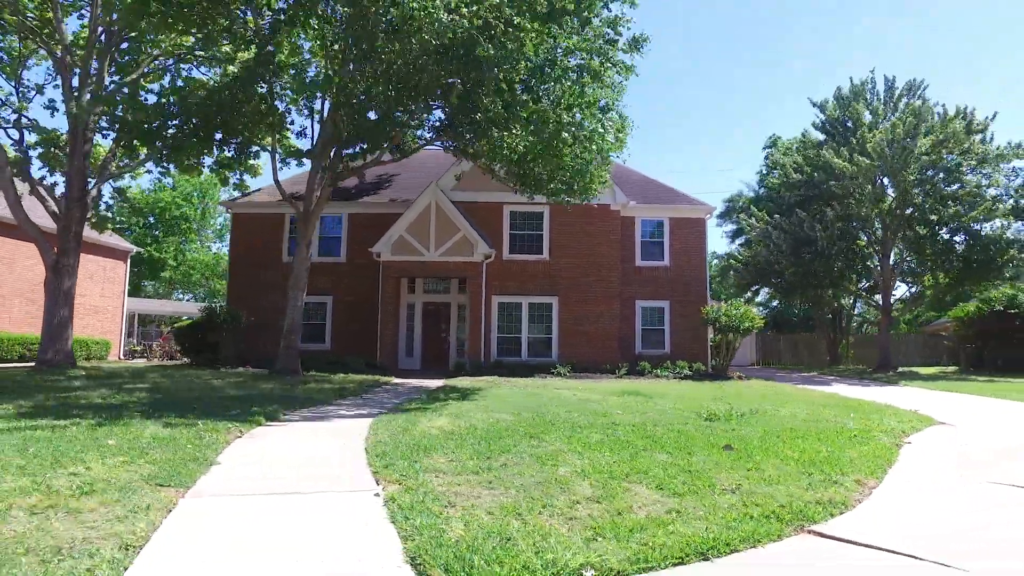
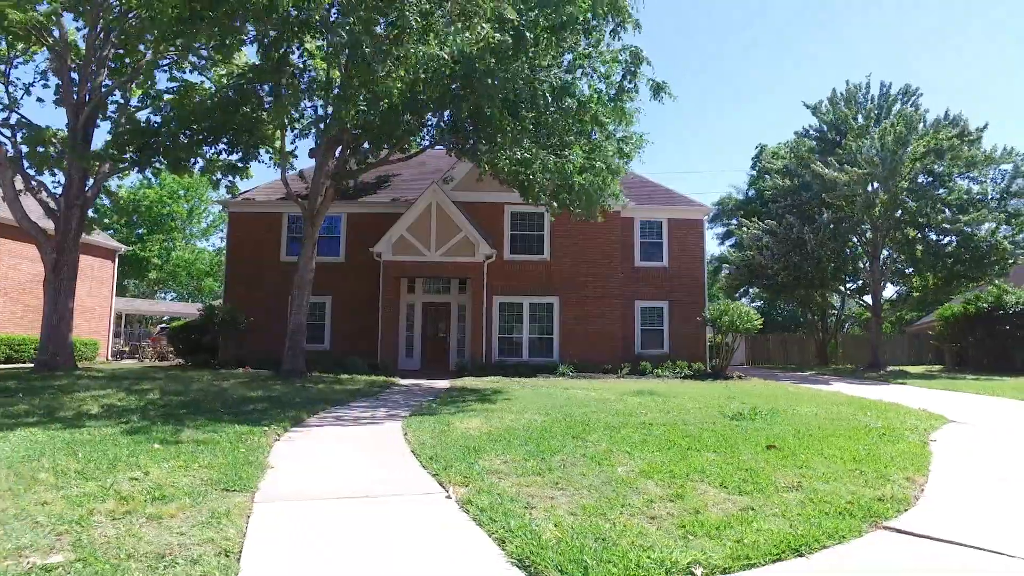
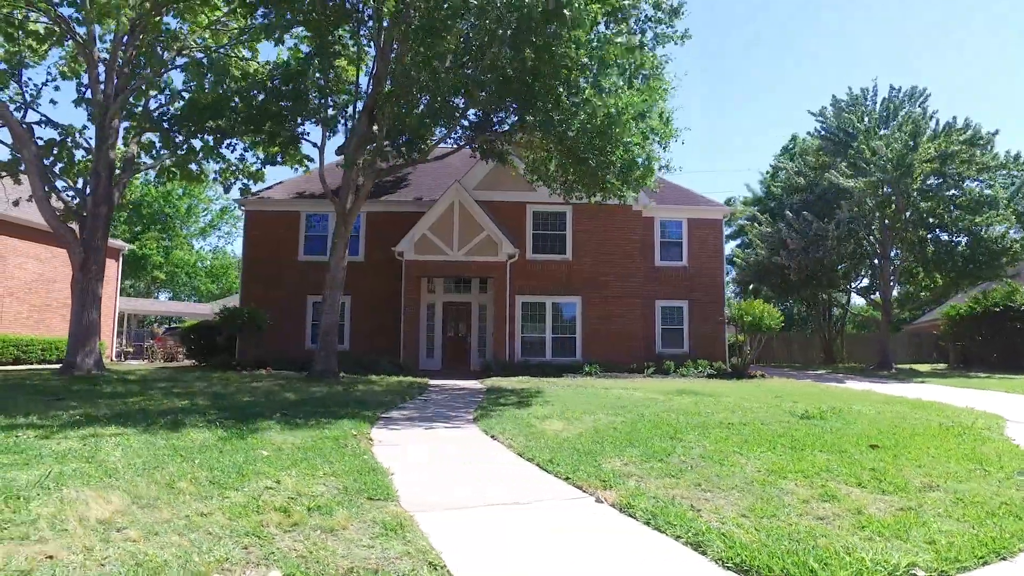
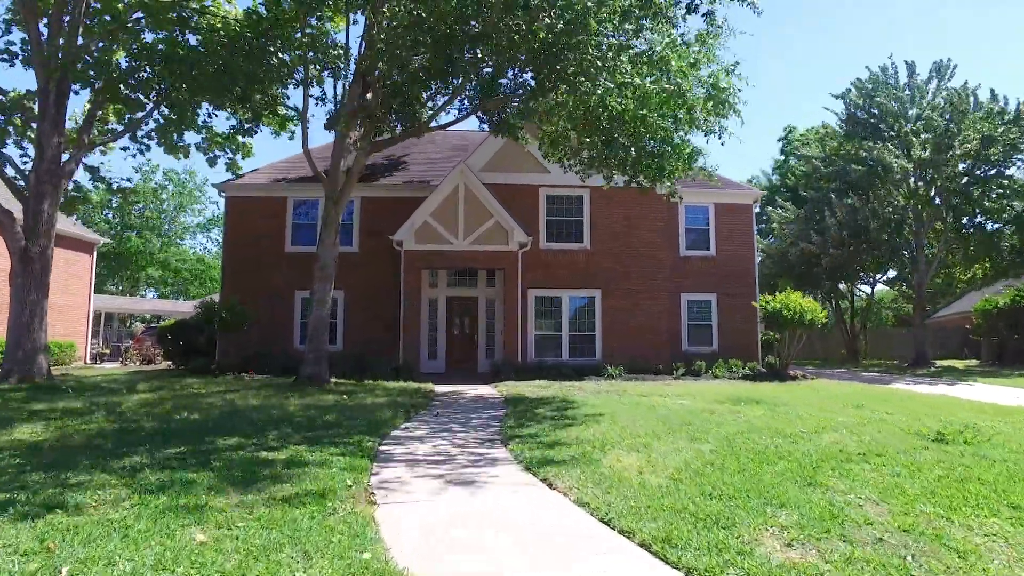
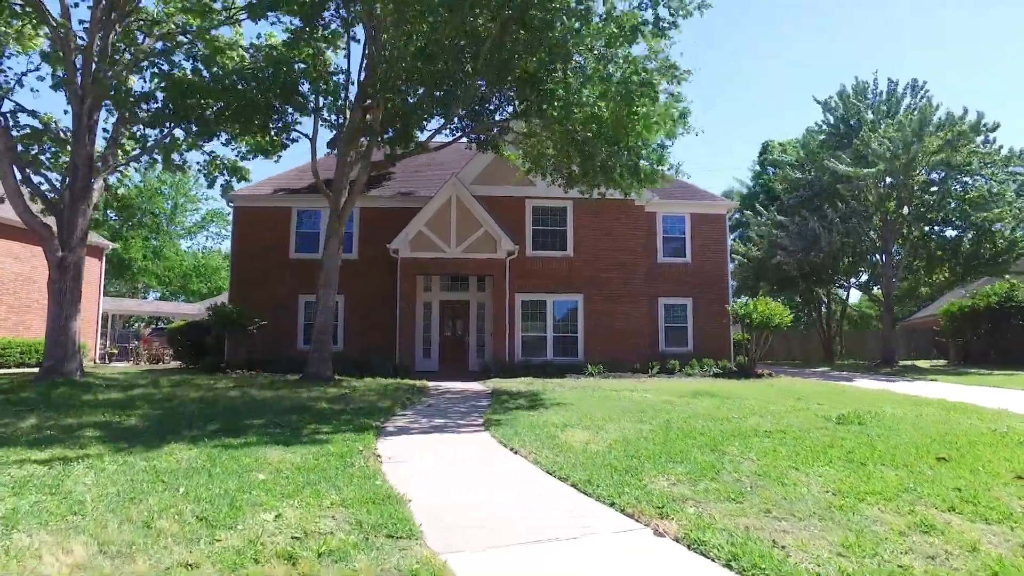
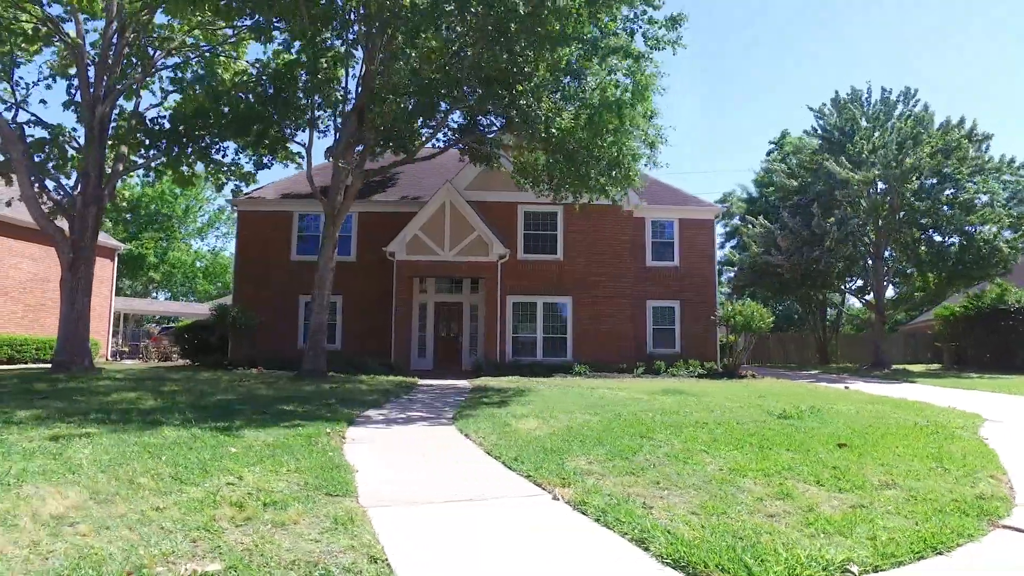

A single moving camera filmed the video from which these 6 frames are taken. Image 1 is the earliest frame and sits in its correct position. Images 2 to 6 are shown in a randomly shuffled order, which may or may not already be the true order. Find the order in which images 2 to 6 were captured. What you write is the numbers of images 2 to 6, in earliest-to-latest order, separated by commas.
2, 6, 3, 5, 4
